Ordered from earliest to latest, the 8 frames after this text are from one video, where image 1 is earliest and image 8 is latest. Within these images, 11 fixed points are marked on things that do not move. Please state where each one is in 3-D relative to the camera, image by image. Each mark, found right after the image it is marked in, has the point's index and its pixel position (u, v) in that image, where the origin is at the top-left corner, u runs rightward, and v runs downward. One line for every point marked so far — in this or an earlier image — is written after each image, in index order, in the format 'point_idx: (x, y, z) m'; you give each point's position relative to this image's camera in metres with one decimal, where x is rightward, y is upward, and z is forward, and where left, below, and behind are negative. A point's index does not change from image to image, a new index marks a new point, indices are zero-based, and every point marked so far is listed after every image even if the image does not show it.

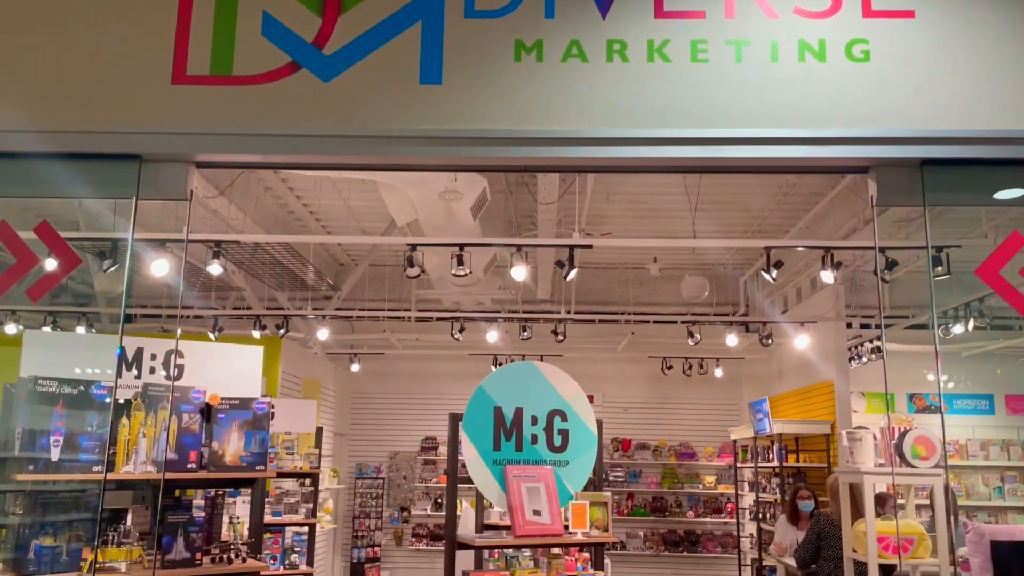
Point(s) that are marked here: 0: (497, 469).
0: (-0.1, -1.1, +4.9) m
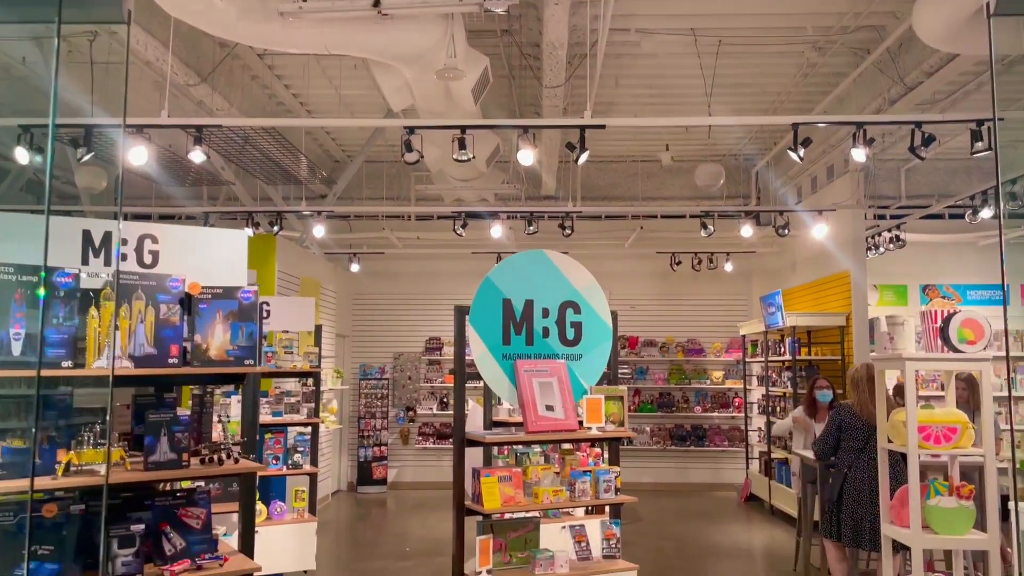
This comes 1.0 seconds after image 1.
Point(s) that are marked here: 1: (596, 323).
0: (0.0, -0.4, +4.6) m
1: (+0.5, -0.2, +4.9) m
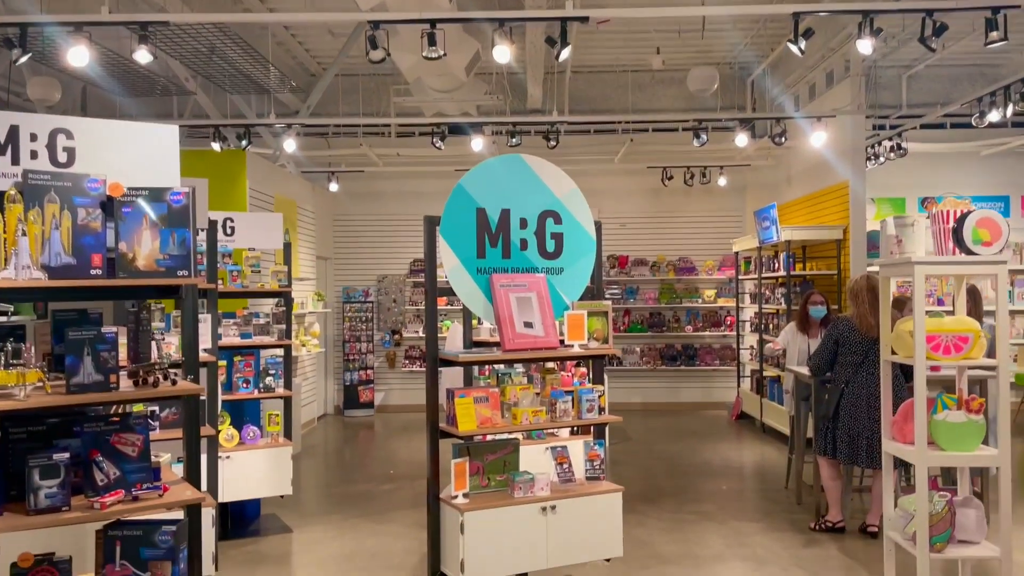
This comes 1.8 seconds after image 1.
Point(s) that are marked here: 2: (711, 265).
0: (-0.2, +0.1, +4.3) m
1: (+0.4, +0.3, +4.5) m
2: (+2.7, +0.3, +11.3) m
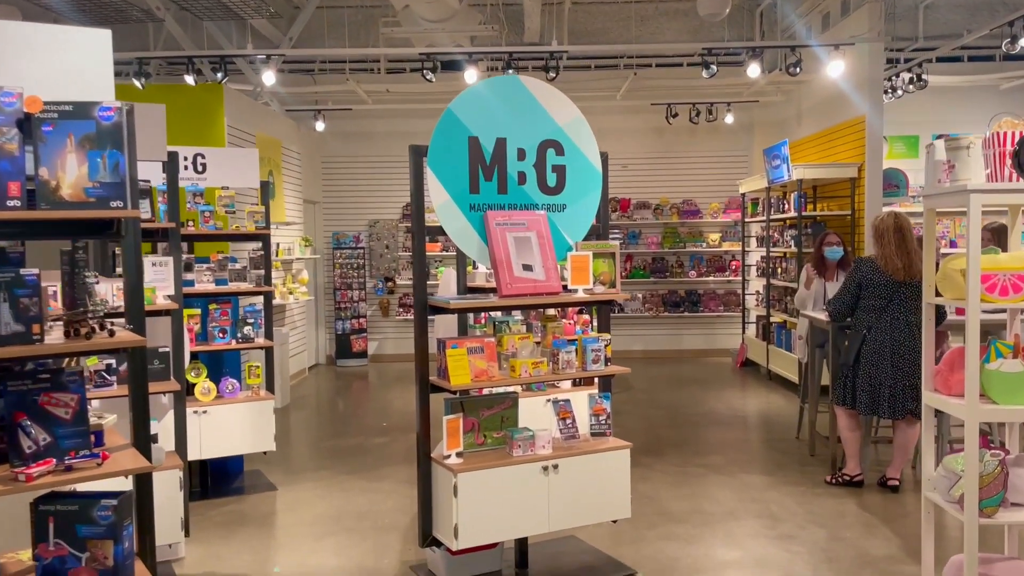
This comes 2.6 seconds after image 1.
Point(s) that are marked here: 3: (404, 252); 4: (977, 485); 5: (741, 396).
0: (-0.2, +0.3, +3.9) m
1: (+0.3, +0.6, +4.1) m
2: (+2.7, +1.1, +10.8) m
3: (-1.5, +0.5, +11.1) m
4: (+1.6, -0.7, +2.9) m
5: (+2.4, -1.1, +8.5) m
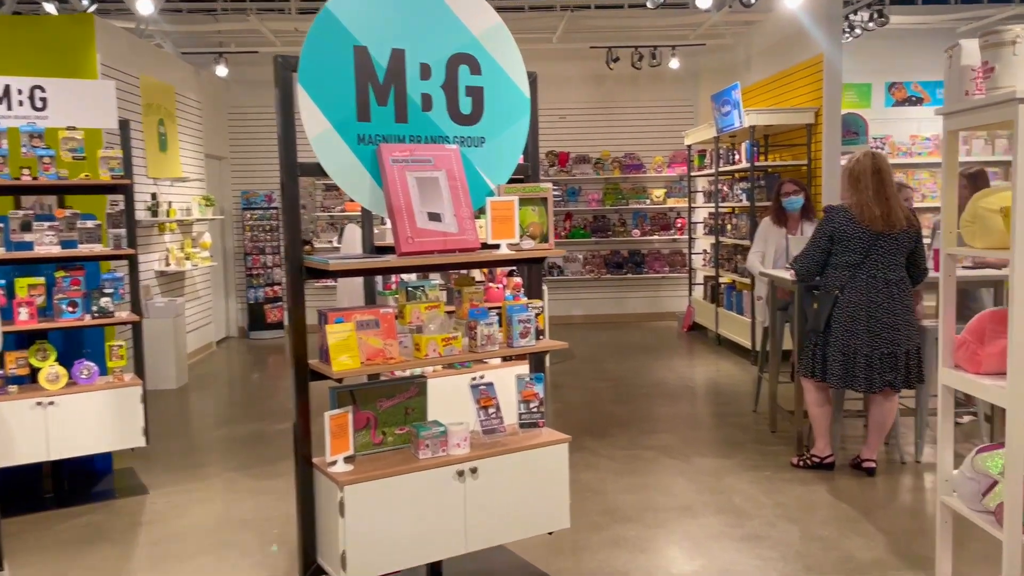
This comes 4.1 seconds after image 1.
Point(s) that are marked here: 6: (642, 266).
0: (-0.5, +0.5, +3.0) m
1: (0.0, +0.8, +3.2) m
2: (+1.8, +1.6, +10.1) m
3: (-2.3, +0.9, +10.1) m
4: (+1.3, -0.5, +2.2) m
5: (+1.7, -0.7, +7.8) m
6: (+1.6, +0.3, +10.2) m
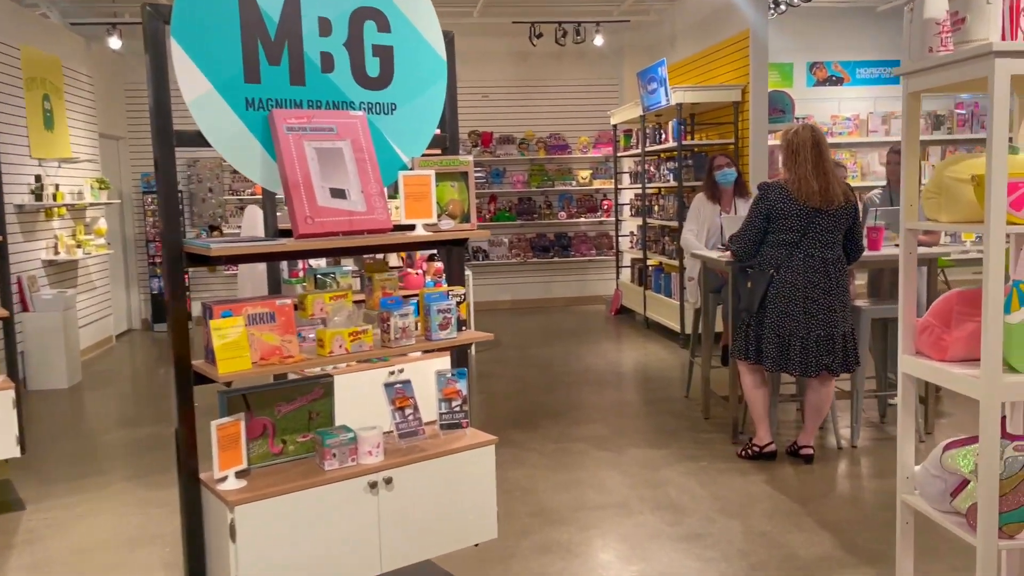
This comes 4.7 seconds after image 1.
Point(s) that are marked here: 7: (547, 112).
0: (-0.8, +0.5, +2.6) m
1: (-0.3, +0.8, +2.9) m
2: (+0.9, +1.8, +9.9) m
3: (-3.3, +1.1, +9.5) m
4: (+1.2, -0.5, +2.0) m
5: (+1.0, -0.6, +7.6) m
6: (+0.7, +0.5, +10.0) m
7: (+0.4, +2.2, +10.1) m
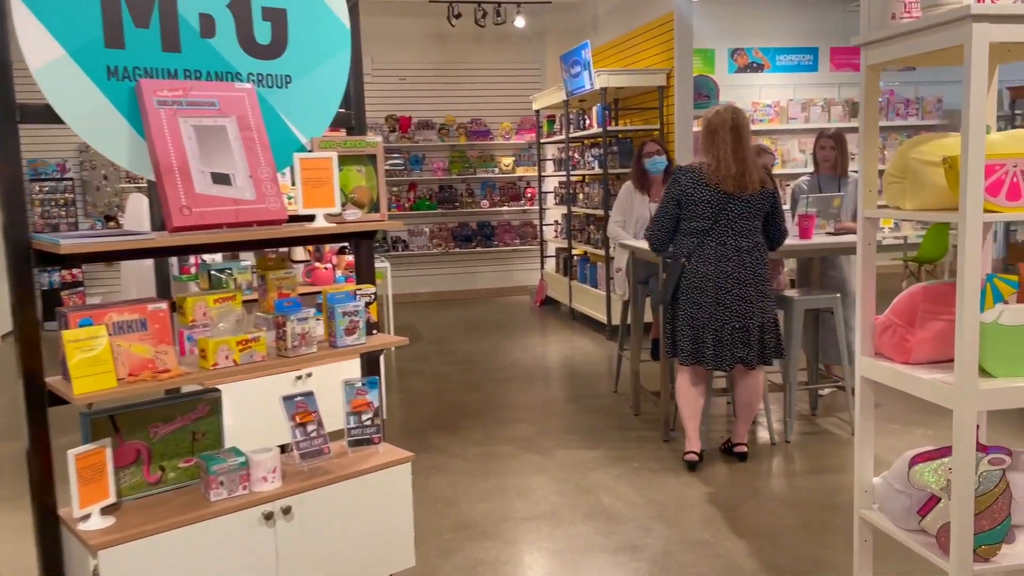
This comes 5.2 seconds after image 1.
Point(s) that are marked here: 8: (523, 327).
0: (-1.0, +0.5, +2.2) m
1: (-0.6, +0.8, +2.5) m
2: (0.0, +1.9, +9.6) m
3: (-4.1, +1.1, +8.8) m
4: (+1.0, -0.5, +1.8) m
5: (+0.3, -0.5, +7.4) m
6: (-0.2, +0.6, +9.7) m
7: (-0.5, +2.3, +9.8) m
8: (+0.1, -0.4, +8.0) m
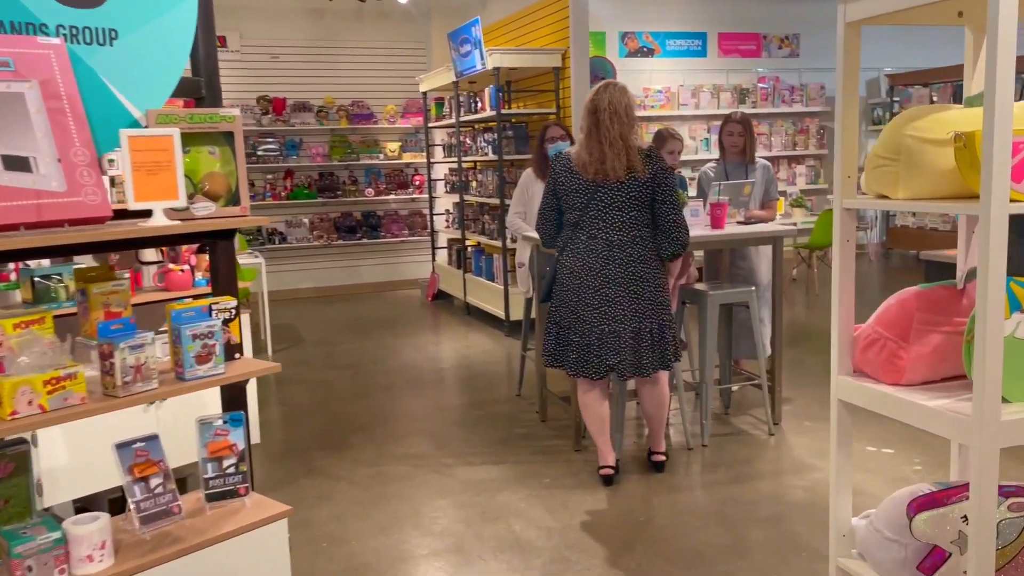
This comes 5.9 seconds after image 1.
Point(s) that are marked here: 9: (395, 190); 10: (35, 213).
0: (-1.3, +0.5, +1.6) m
1: (-0.9, +0.8, +1.9) m
2: (-1.3, +1.9, +9.0) m
3: (-5.2, +1.1, +7.7) m
4: (+0.8, -0.5, +1.4) m
5: (-0.6, -0.4, +6.9) m
6: (-1.5, +0.7, +9.1) m
7: (-1.8, +2.3, +9.1) m
8: (-0.9, -0.3, +7.5) m
9: (-1.3, +1.1, +9.1) m
10: (-1.0, +0.2, +1.7) m
